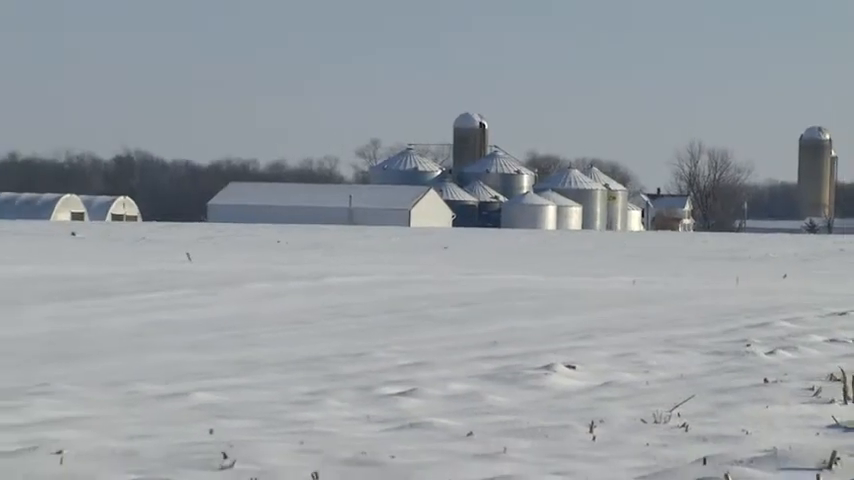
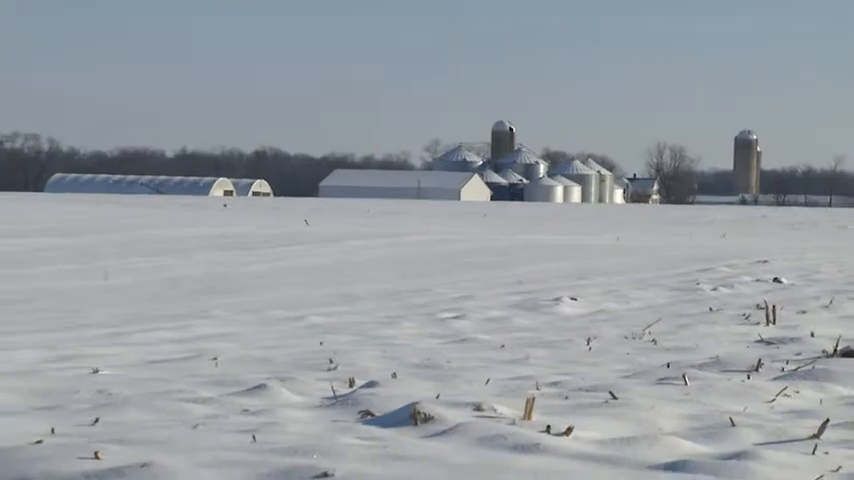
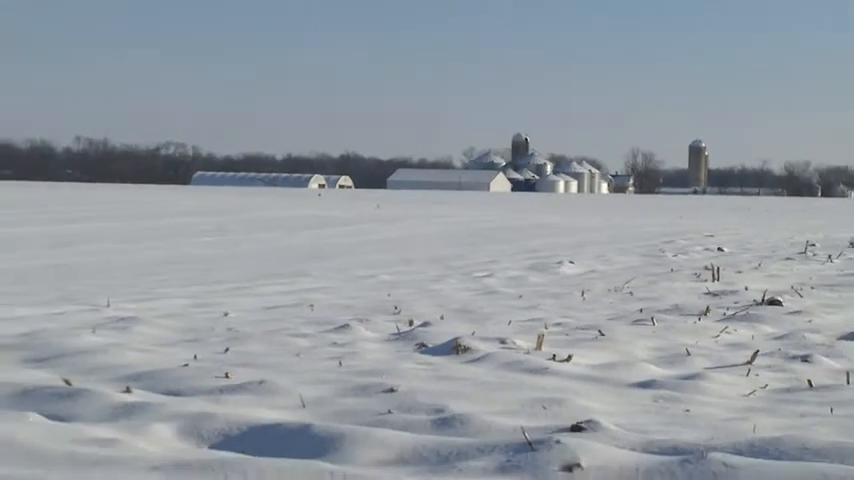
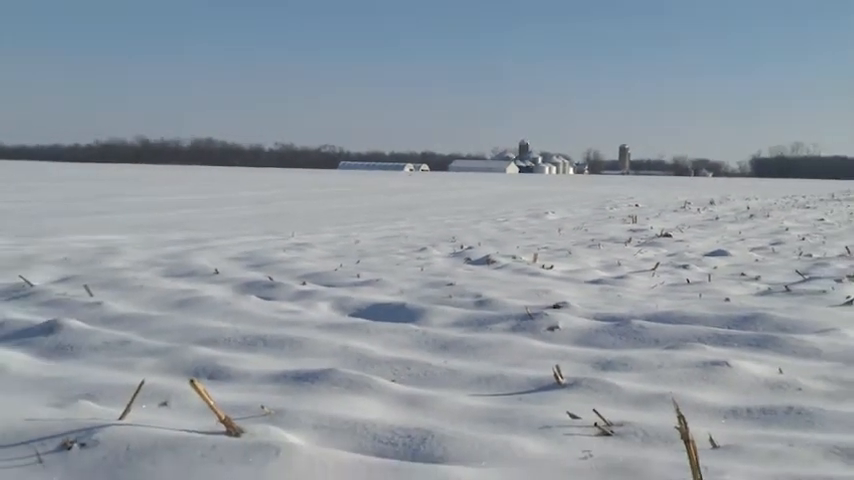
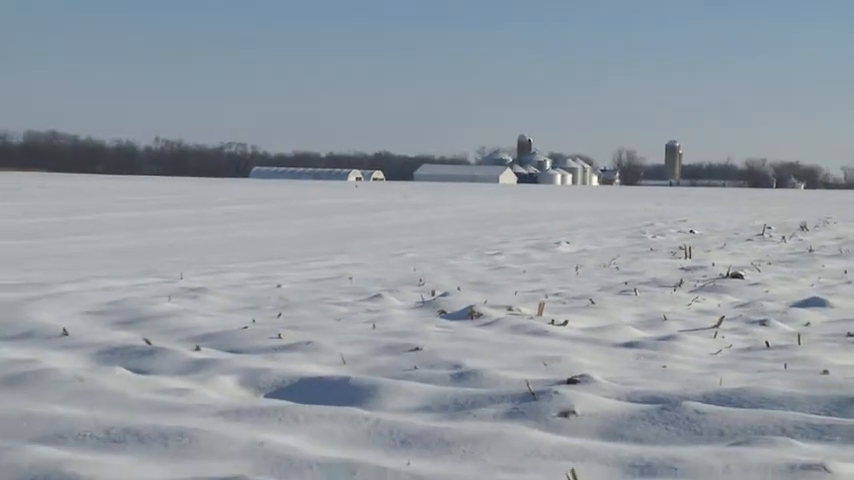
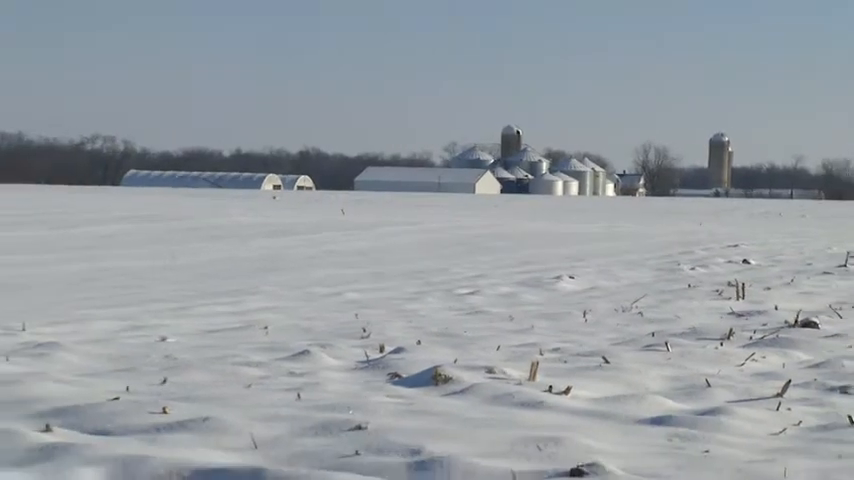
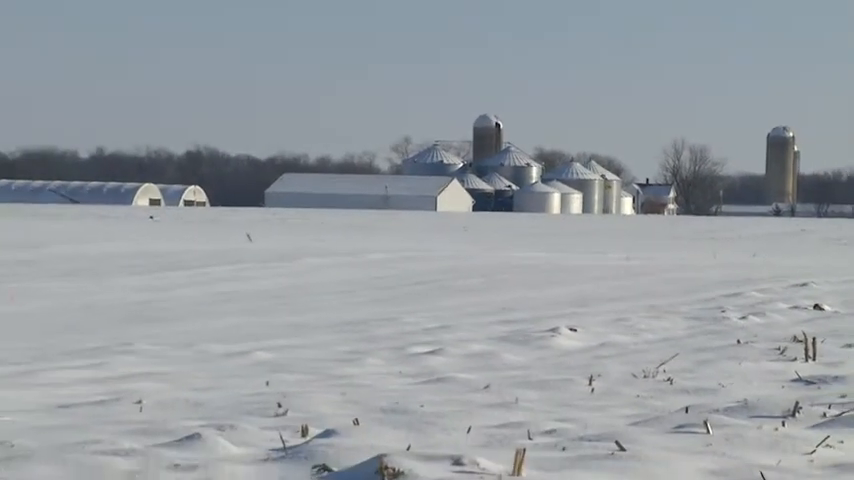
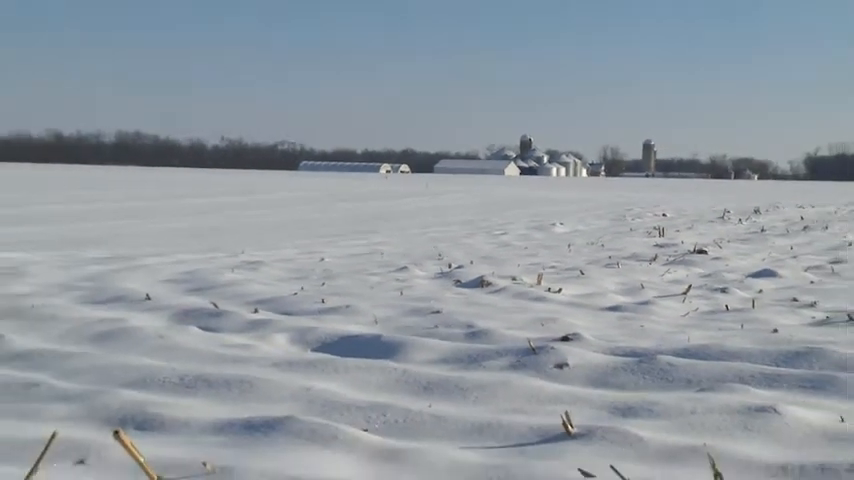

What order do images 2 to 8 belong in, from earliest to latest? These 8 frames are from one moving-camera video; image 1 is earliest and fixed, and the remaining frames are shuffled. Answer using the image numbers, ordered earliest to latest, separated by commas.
7, 2, 6, 3, 5, 8, 4
